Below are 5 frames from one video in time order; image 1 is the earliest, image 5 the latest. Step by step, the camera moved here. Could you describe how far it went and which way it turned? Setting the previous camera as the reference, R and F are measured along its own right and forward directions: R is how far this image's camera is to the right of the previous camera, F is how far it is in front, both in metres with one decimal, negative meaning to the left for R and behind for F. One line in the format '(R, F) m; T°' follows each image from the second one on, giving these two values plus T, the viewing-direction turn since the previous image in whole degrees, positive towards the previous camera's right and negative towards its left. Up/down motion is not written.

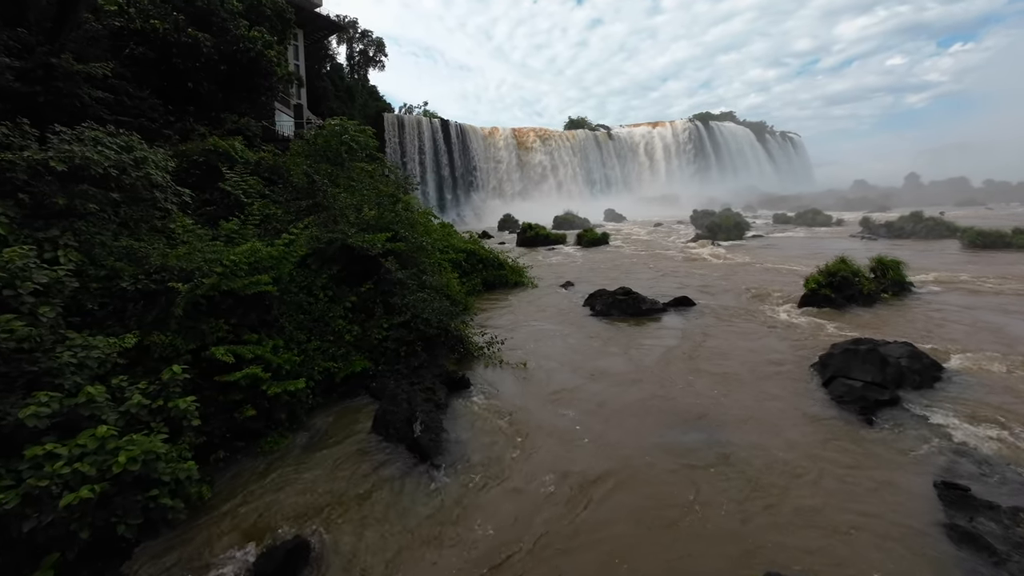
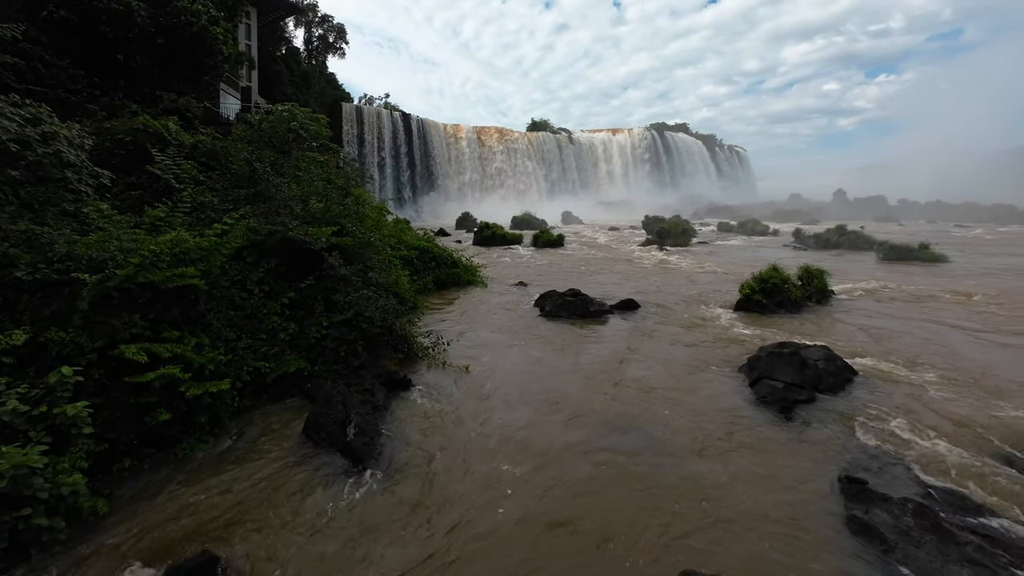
(+0.3, +0.1) m; +6°
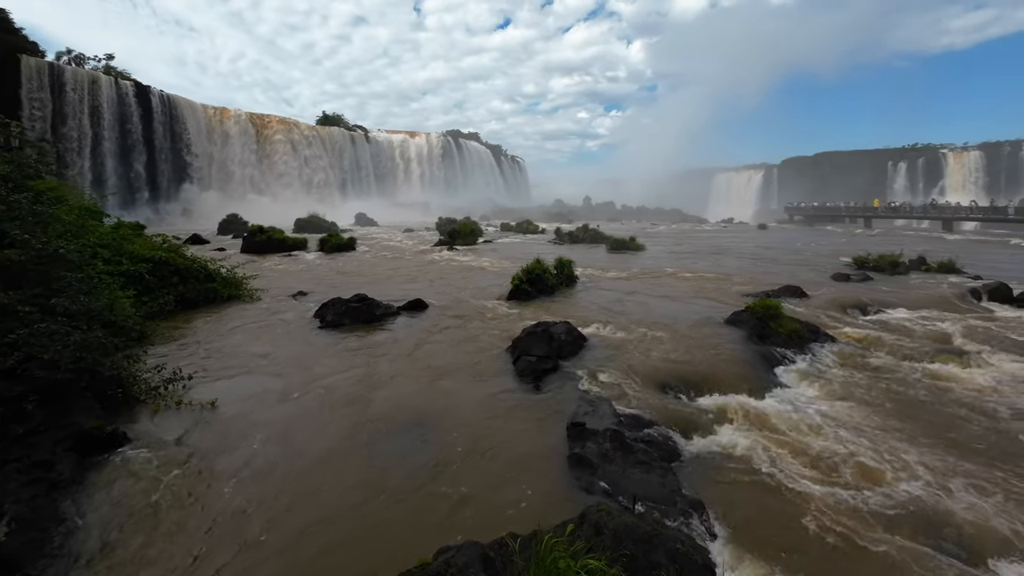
(+0.7, -0.2) m; +26°
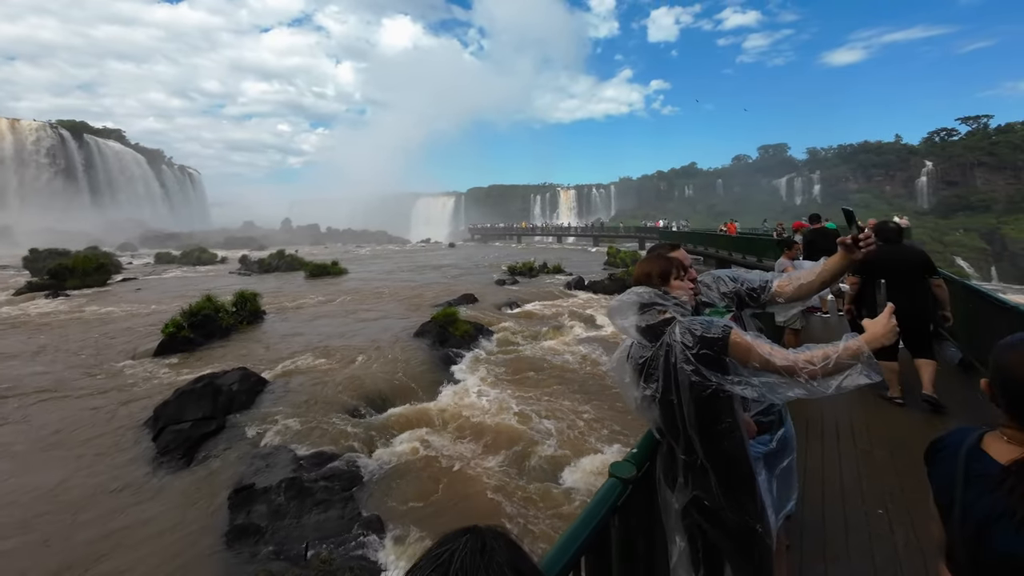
(+0.9, -0.4) m; +37°
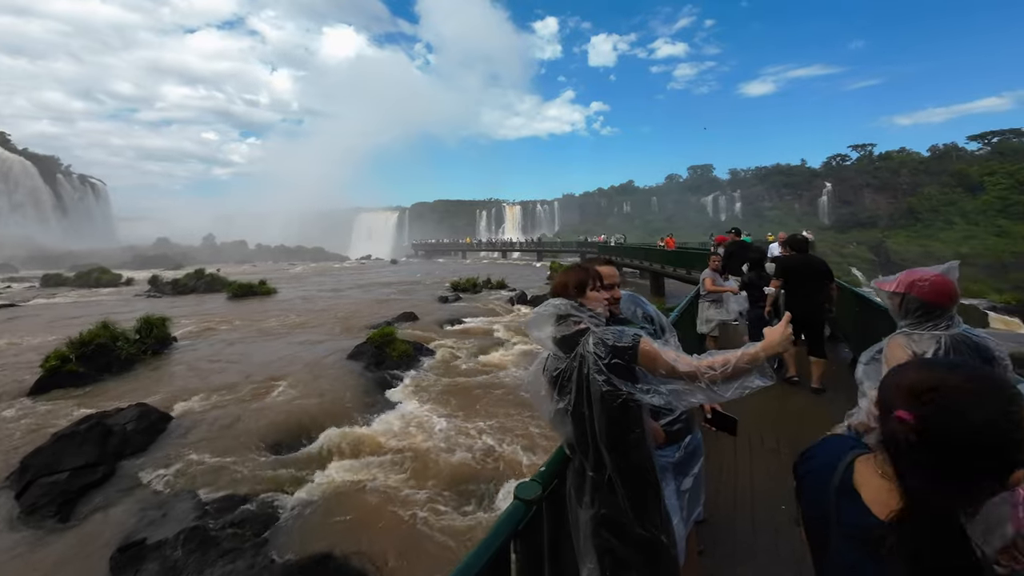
(+0.2, +0.1) m; +7°
